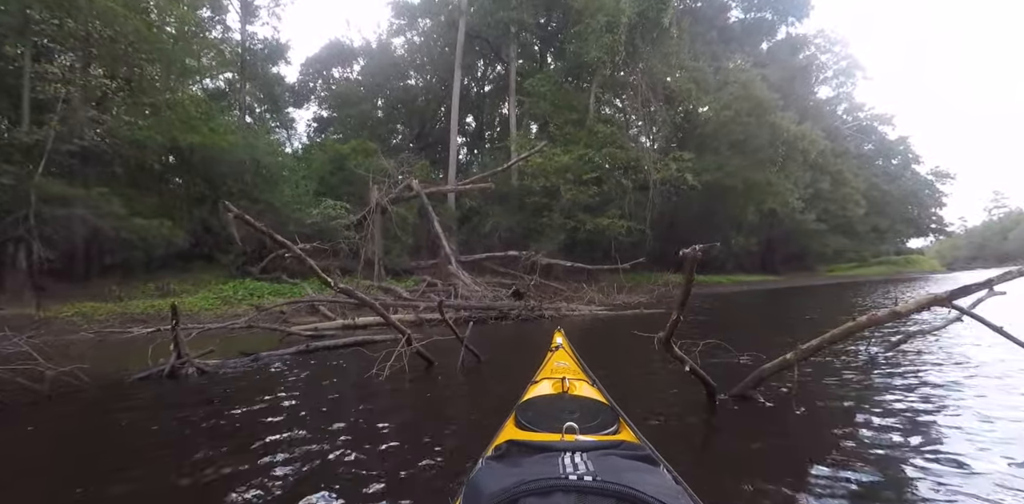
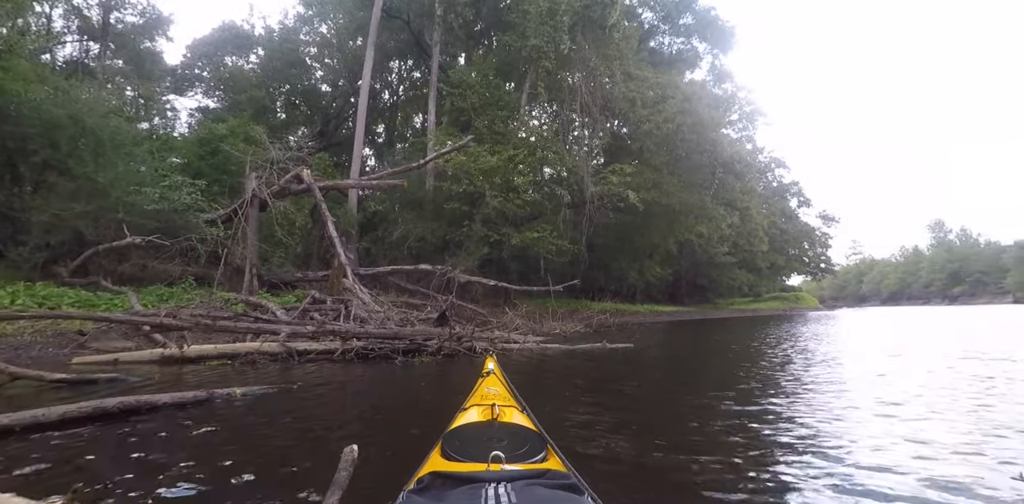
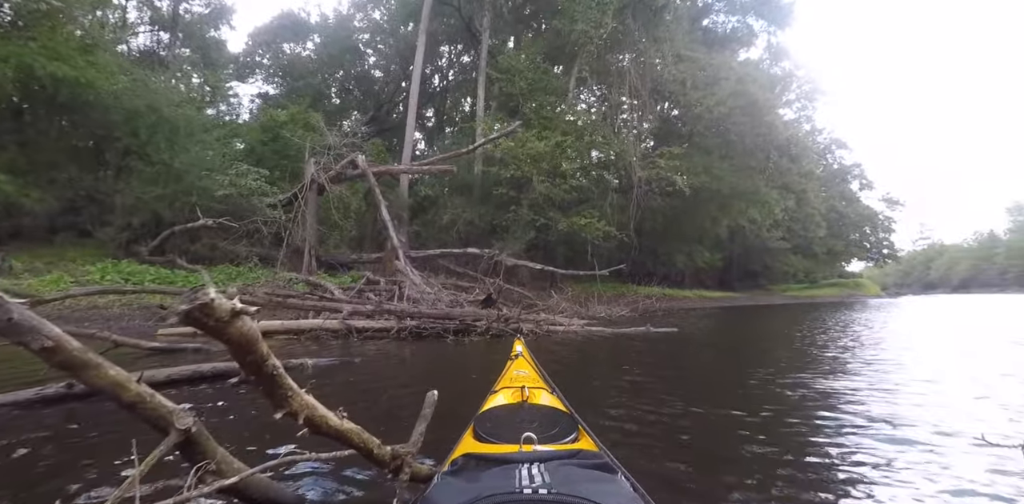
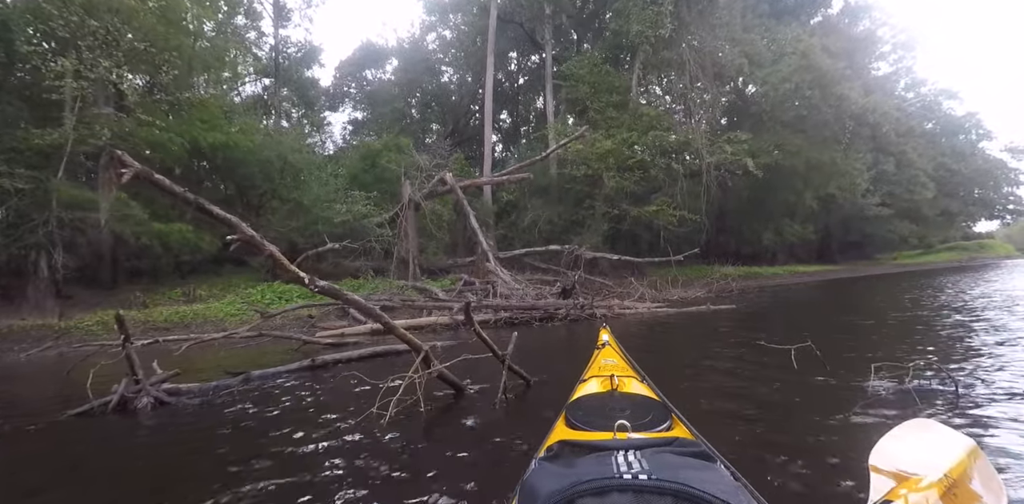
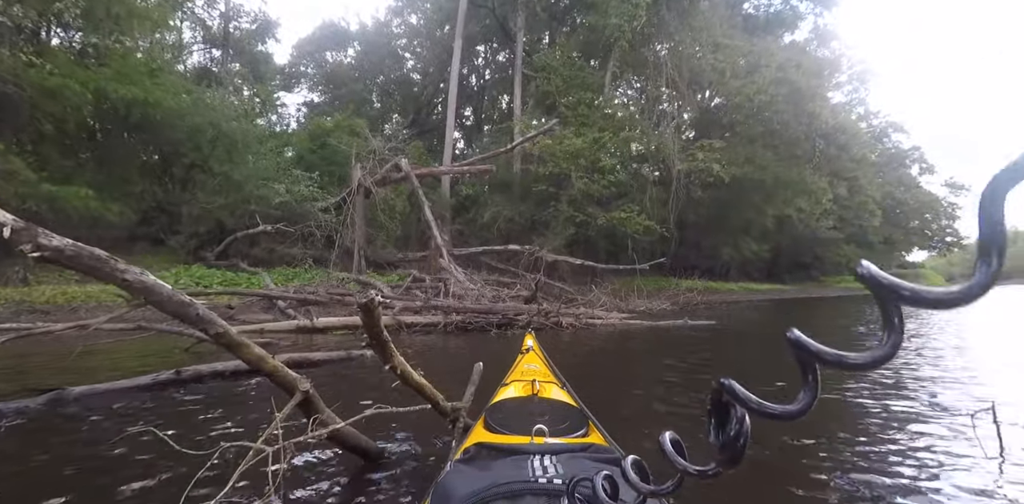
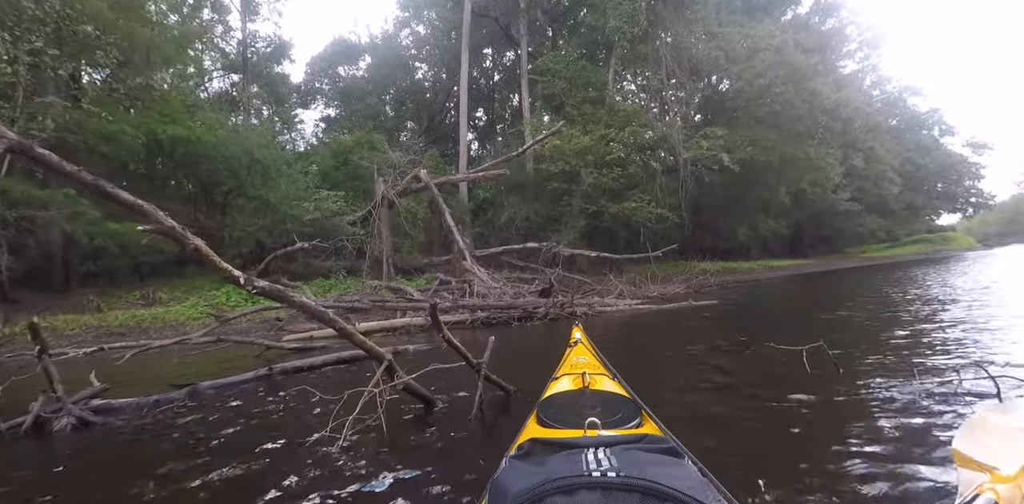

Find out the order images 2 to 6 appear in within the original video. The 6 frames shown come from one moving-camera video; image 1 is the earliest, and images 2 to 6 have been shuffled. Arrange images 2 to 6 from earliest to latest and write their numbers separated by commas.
4, 6, 5, 3, 2
